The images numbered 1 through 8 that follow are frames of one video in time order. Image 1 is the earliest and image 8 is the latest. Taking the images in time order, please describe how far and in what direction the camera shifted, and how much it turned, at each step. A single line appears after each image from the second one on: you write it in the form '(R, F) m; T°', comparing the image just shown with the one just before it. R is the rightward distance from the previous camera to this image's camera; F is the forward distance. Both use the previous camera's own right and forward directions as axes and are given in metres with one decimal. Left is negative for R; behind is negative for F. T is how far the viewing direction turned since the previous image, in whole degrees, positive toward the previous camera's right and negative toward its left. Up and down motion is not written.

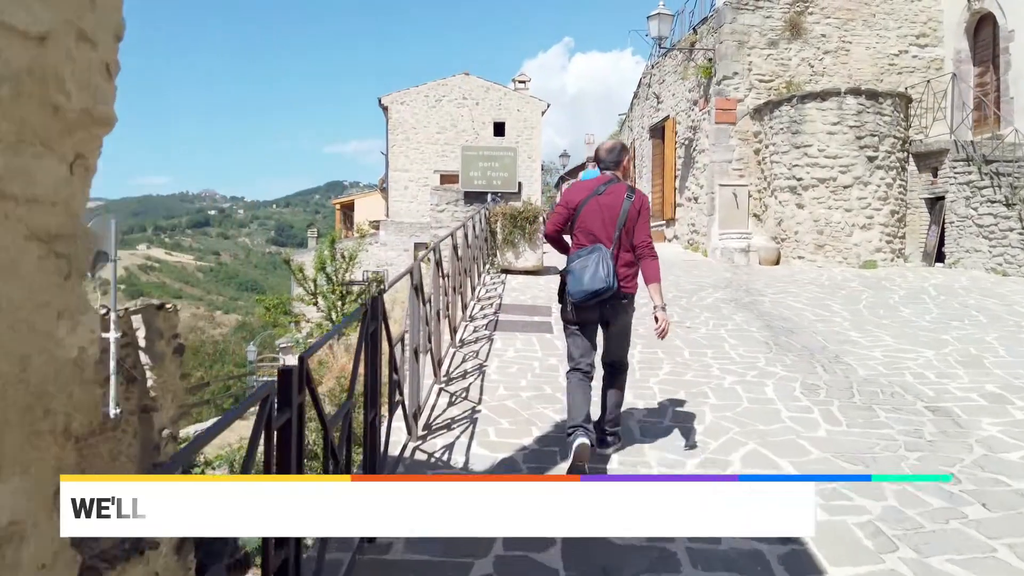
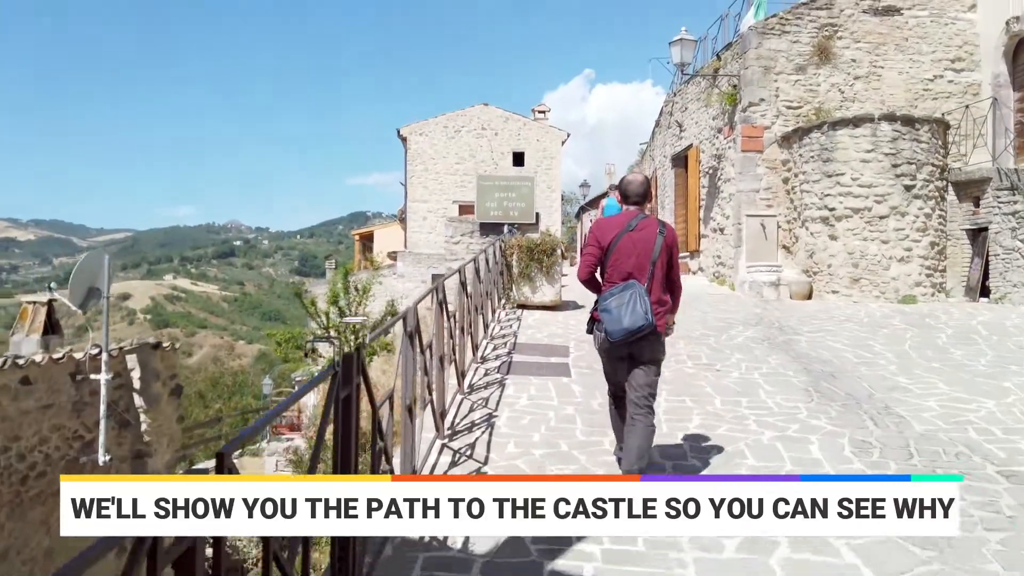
(+0.1, +0.4) m; -2°
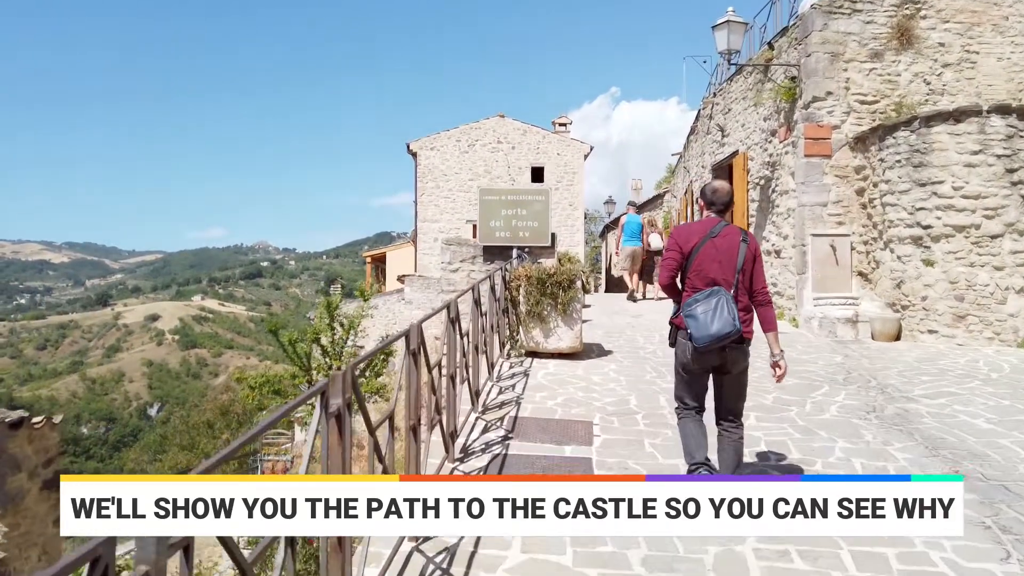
(+0.2, +1.8) m; -2°
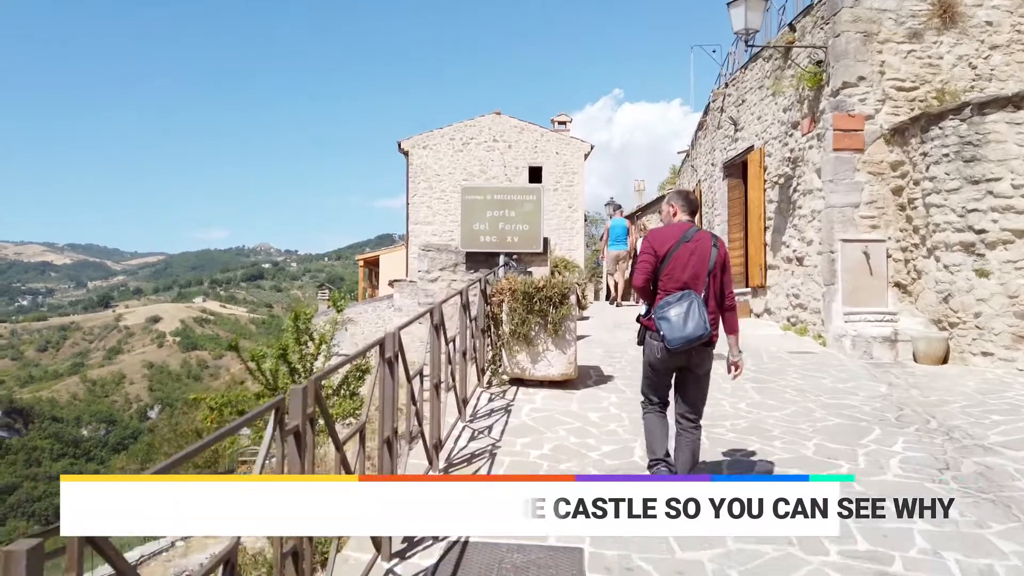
(+0.2, +1.0) m; 0°
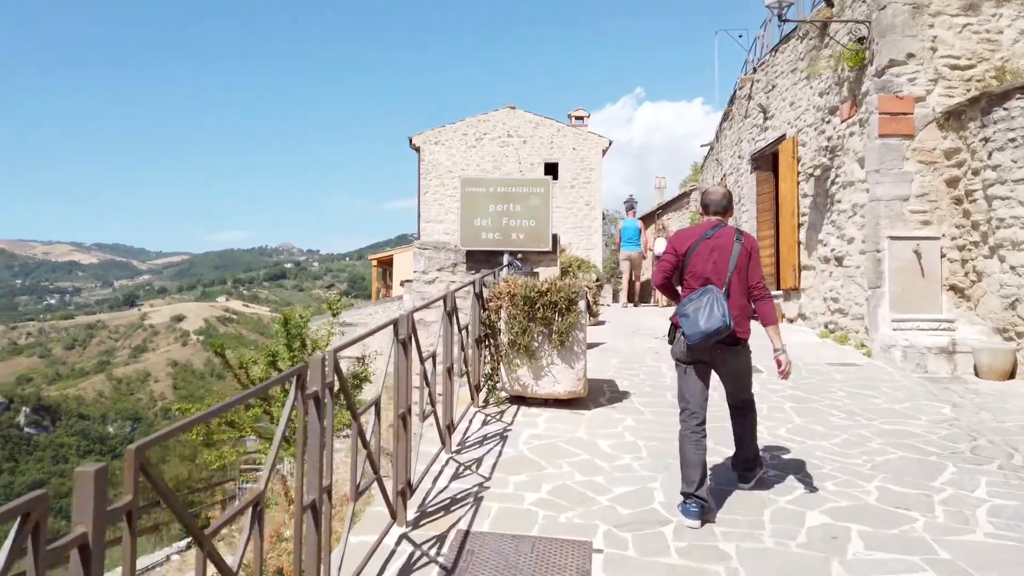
(+0.1, +0.7) m; -2°
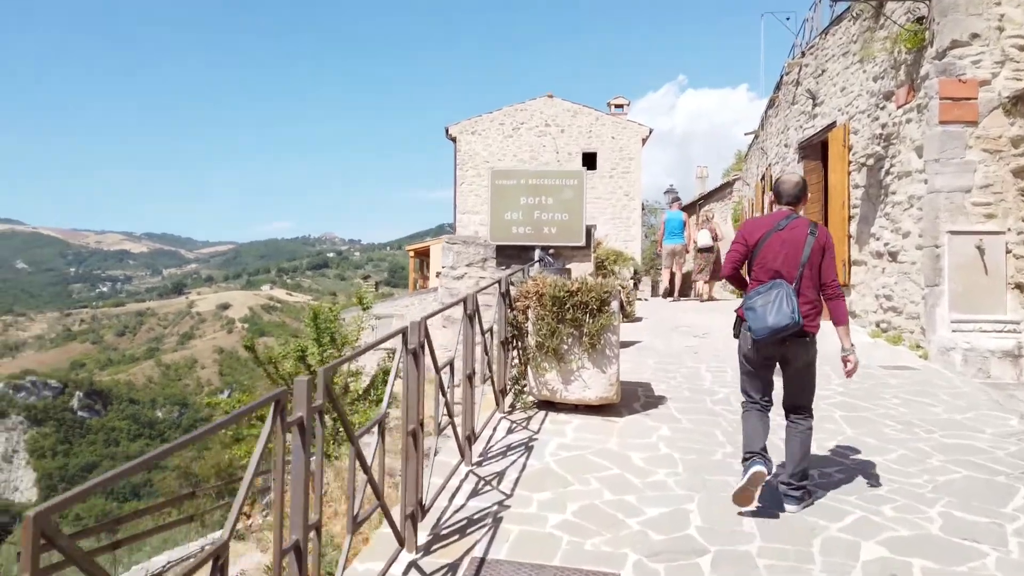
(+0.1, +0.2) m; -3°
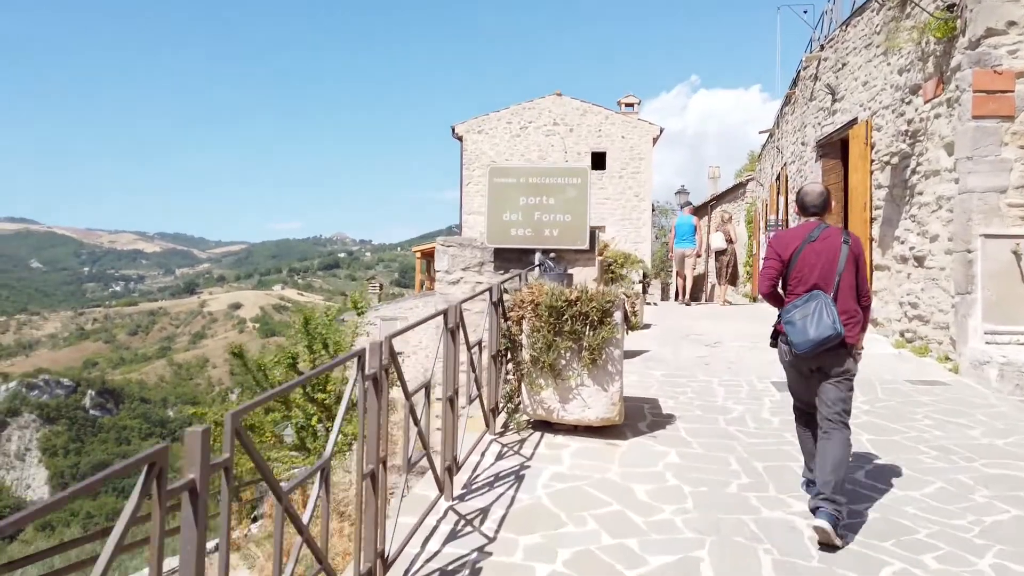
(+0.1, +0.4) m; -1°
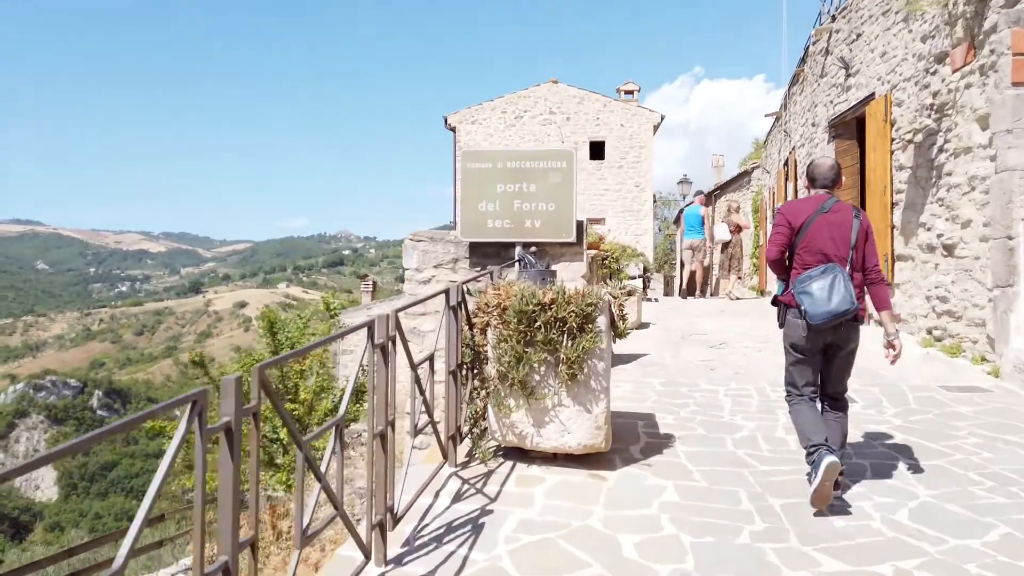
(+0.2, +0.7) m; 0°
